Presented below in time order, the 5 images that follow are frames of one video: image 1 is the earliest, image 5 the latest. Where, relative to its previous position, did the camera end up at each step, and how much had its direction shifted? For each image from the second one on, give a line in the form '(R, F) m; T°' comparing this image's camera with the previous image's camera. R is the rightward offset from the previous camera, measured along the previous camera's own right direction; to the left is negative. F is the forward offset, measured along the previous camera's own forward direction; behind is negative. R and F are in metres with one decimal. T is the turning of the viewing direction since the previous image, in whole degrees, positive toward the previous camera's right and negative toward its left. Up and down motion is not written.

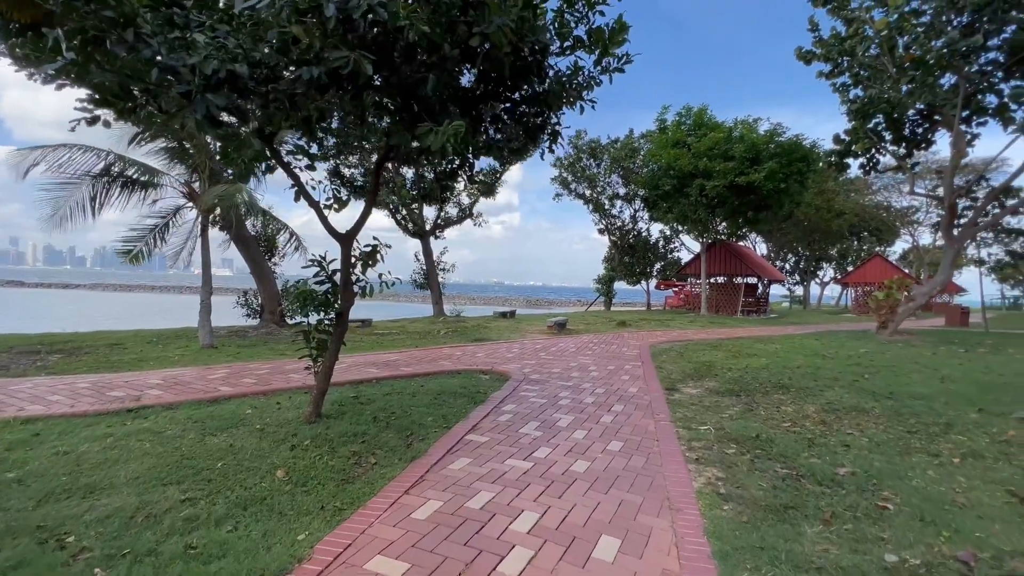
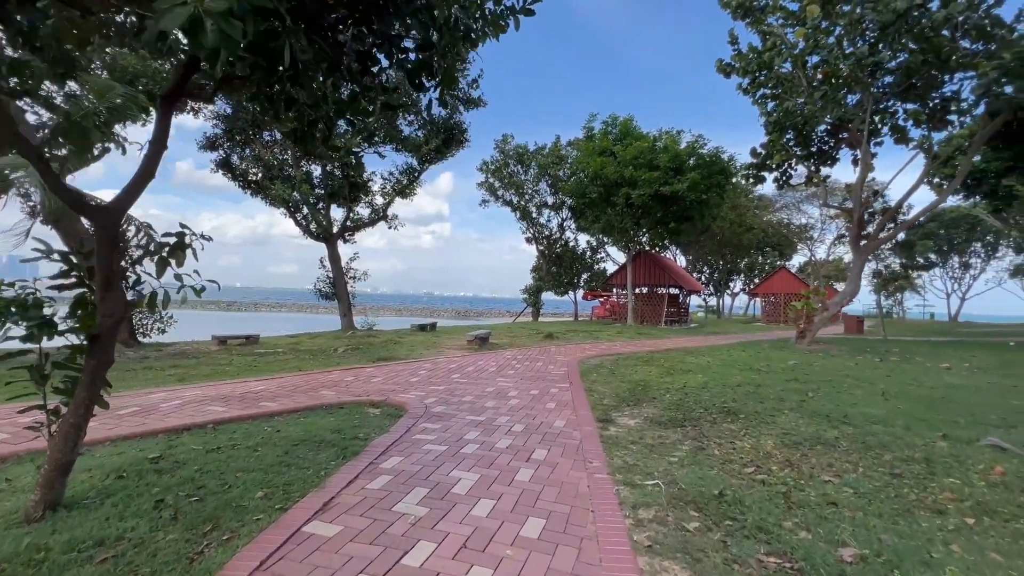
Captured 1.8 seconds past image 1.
(+0.4, +1.5) m; +9°
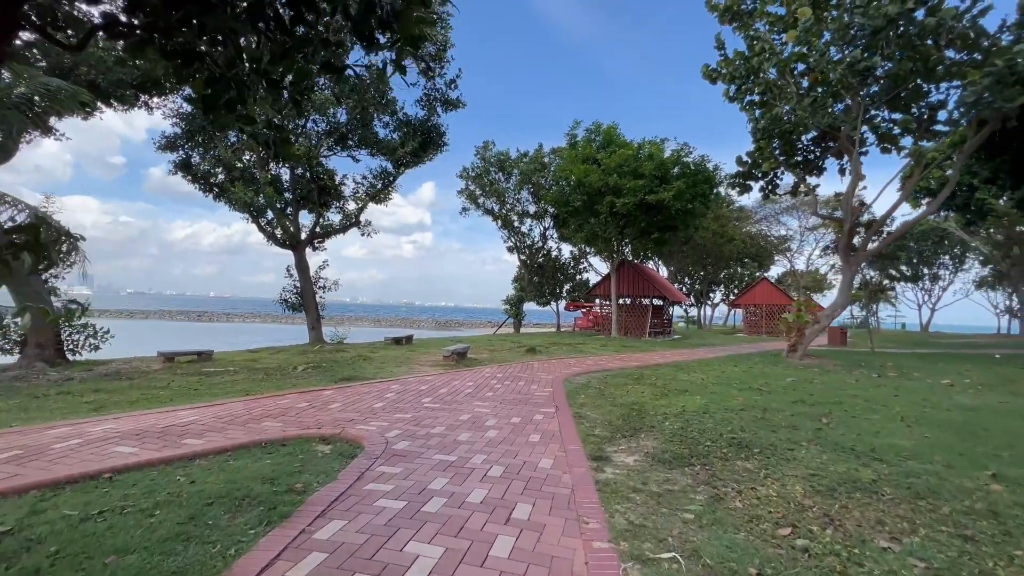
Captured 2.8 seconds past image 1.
(0.0, +0.9) m; +2°
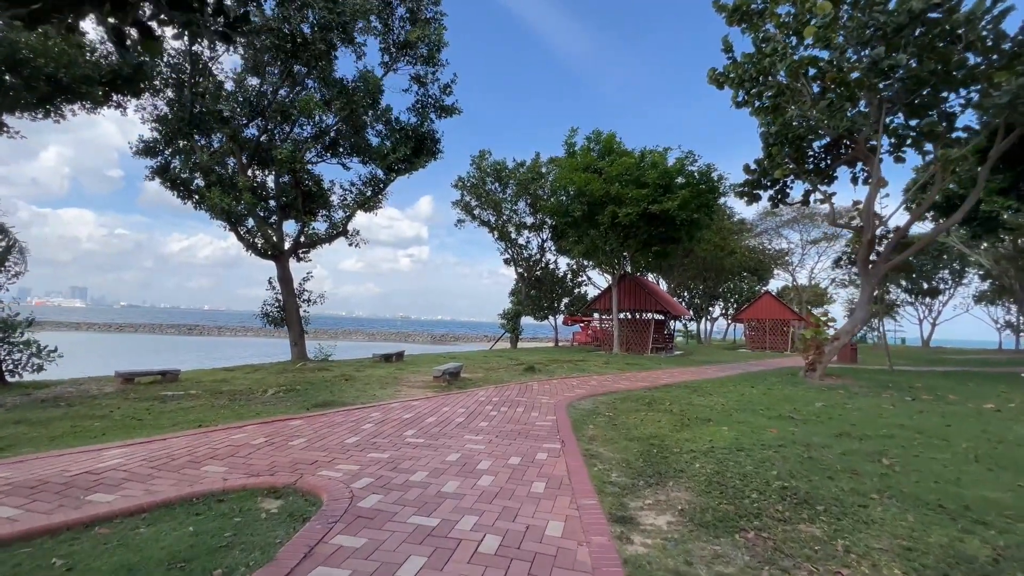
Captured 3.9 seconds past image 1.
(0.0, +1.0) m; 0°
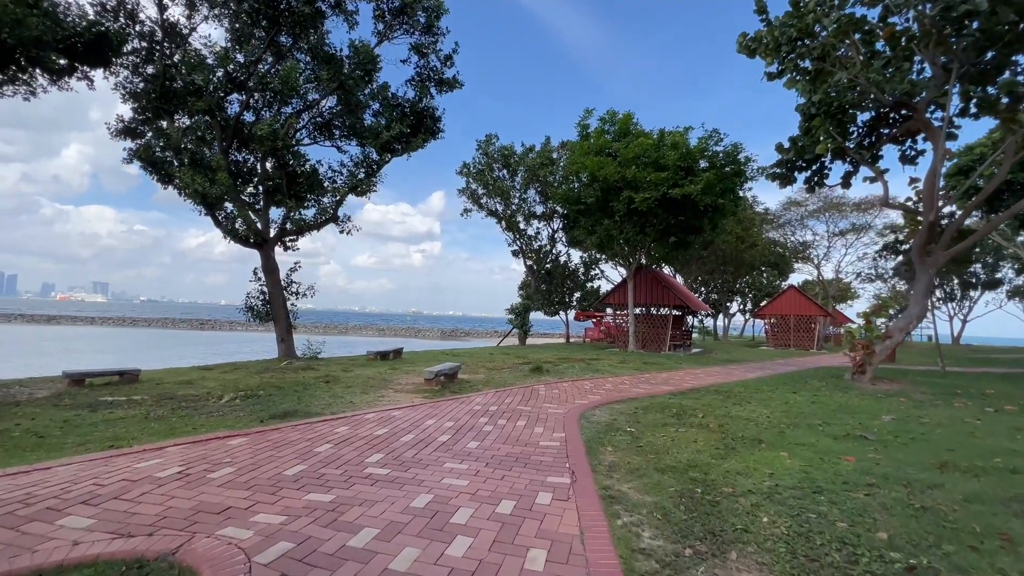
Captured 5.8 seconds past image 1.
(+0.2, +1.5) m; -1°
